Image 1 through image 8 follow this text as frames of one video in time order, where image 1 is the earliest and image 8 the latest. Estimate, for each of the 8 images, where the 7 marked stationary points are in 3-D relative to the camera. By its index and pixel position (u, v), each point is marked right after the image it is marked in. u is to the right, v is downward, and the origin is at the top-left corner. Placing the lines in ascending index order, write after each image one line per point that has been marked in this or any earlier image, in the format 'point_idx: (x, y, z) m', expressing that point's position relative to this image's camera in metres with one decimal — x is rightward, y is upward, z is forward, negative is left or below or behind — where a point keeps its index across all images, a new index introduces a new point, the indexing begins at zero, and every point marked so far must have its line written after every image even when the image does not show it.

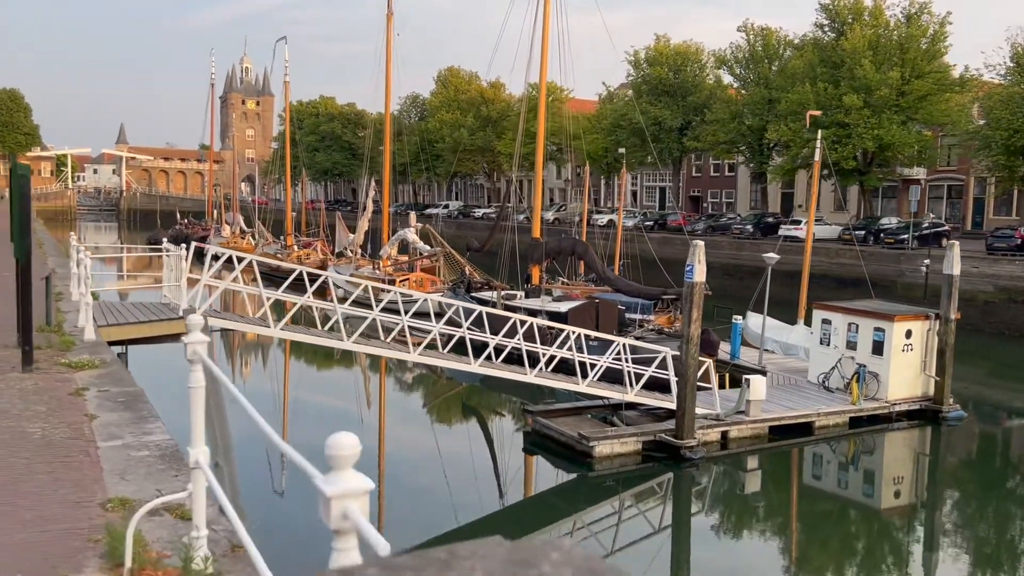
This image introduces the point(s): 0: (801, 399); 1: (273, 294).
0: (+5.1, -2.0, +15.0) m
1: (-3.1, -0.1, +11.3) m
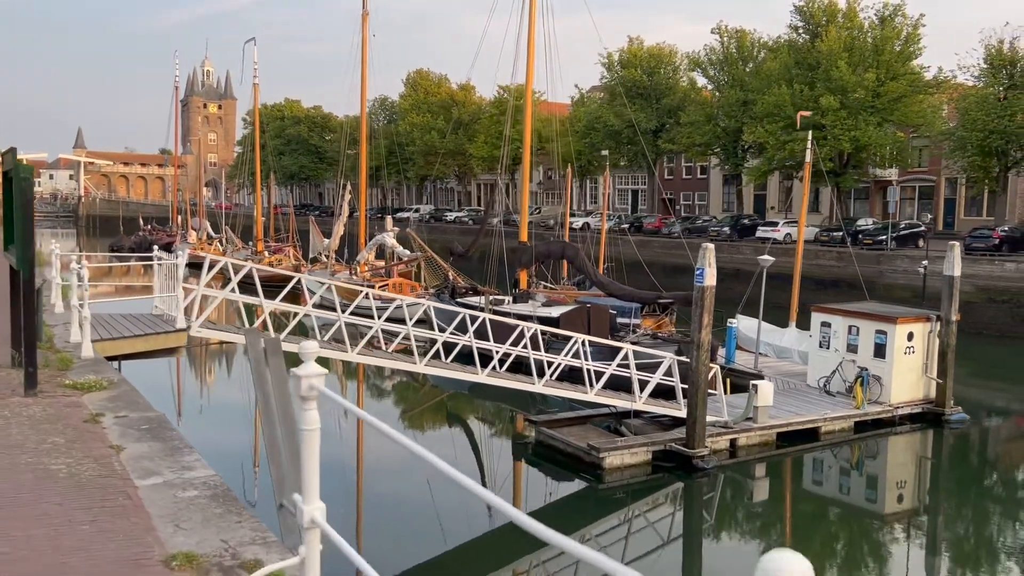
0: (+5.1, -2.0, +14.8) m
1: (-3.0, -0.2, +10.7) m
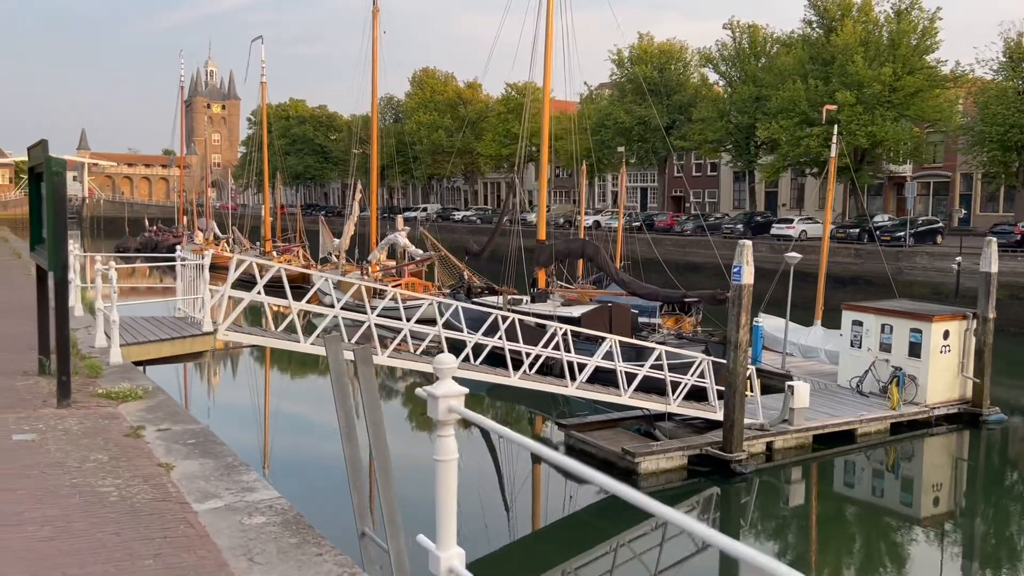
0: (+5.5, -2.0, +14.4) m
1: (-2.6, -0.2, +10.3) m
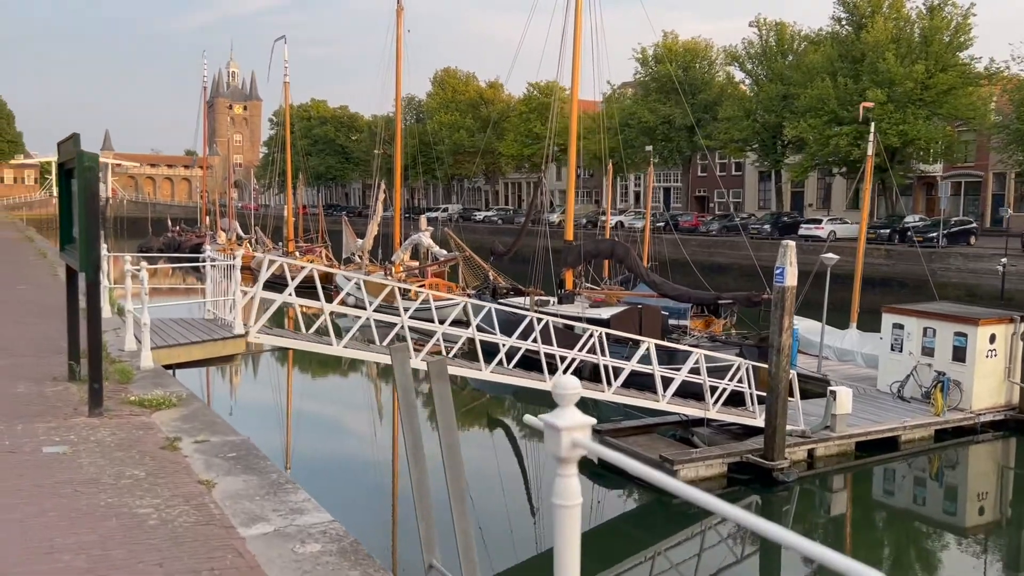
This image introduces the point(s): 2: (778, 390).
0: (+6.0, -2.0, +13.9) m
1: (-2.1, -0.2, +10.1) m
2: (+3.5, -1.3, +11.2) m
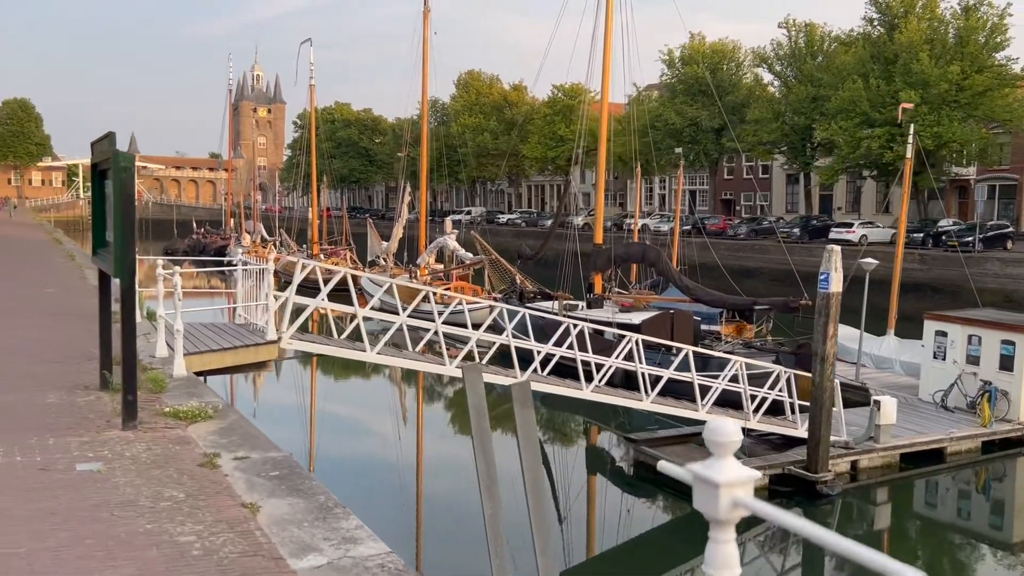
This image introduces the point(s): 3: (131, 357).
0: (+6.5, -2.1, +13.5) m
1: (-1.7, -0.3, +9.8) m
2: (+3.9, -1.4, +10.8) m
3: (-2.2, -0.4, +5.0) m
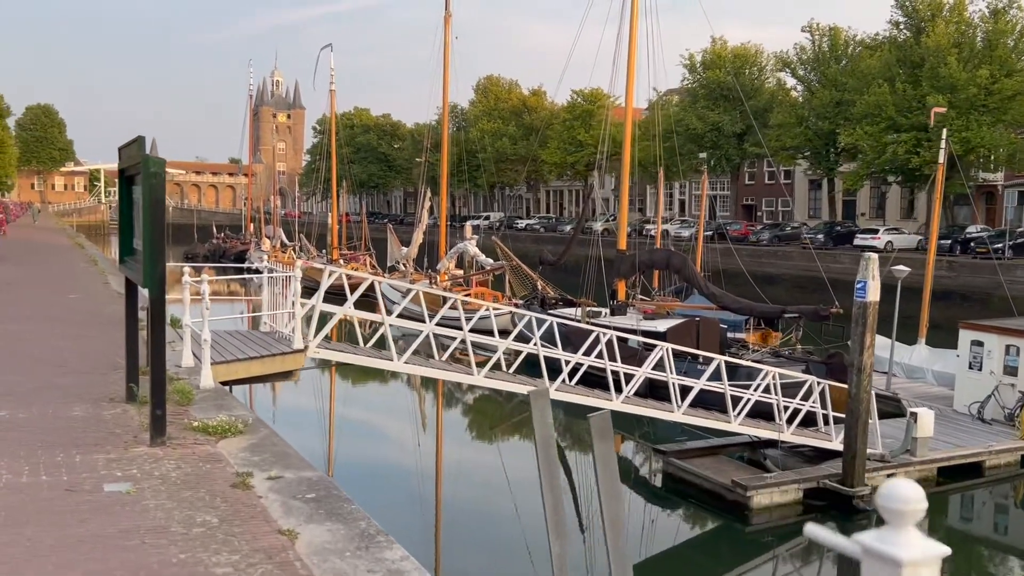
0: (+6.9, -2.3, +13.1) m
1: (-1.4, -0.4, +9.7) m
2: (+4.3, -1.5, +10.5) m
3: (-2.0, -0.5, +4.8) m
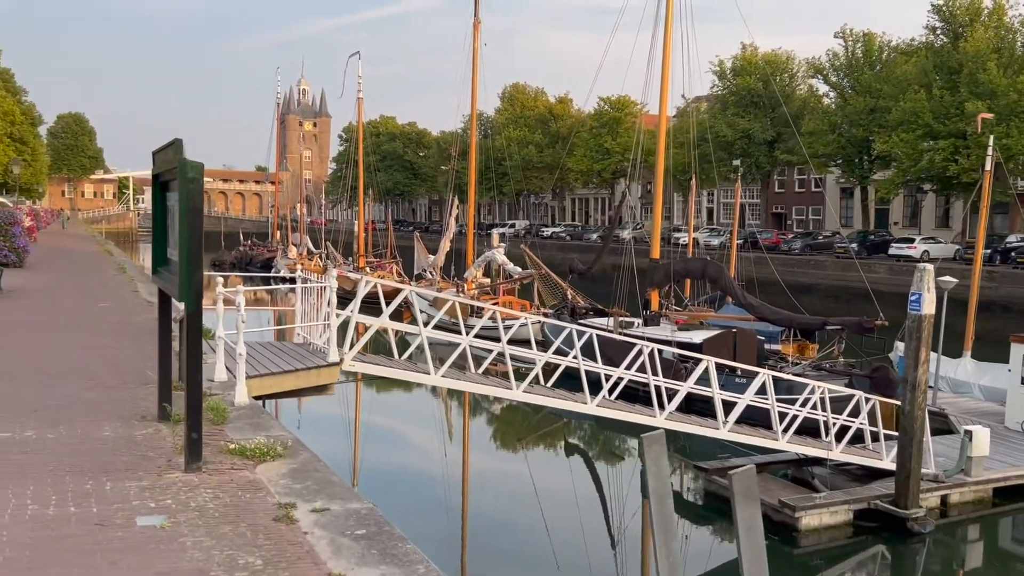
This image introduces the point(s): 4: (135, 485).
0: (+7.5, -2.4, +12.6) m
1: (-1.0, -0.5, +9.4) m
2: (+4.7, -1.7, +10.0) m
3: (-1.7, -0.5, +4.5) m
4: (-1.9, -1.0, +4.3) m
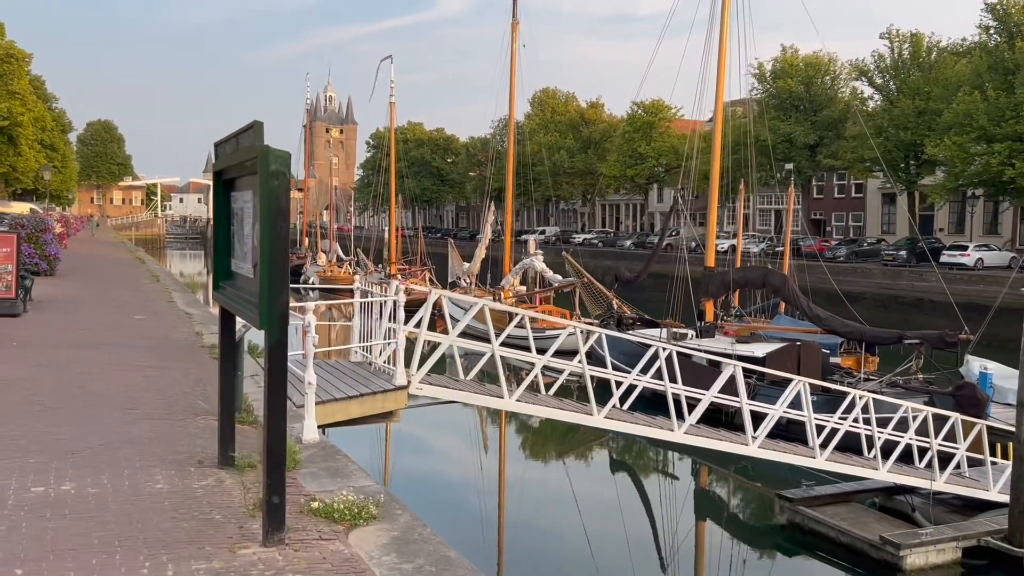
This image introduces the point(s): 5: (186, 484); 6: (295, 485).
0: (+8.3, -2.6, +11.5) m
1: (-0.2, -0.6, +8.5) m
2: (+5.5, -1.8, +9.0) m
3: (-1.1, -0.6, +3.7) m
4: (-1.3, -1.1, +3.5) m
5: (-1.8, -1.0, +4.6) m
6: (-1.1, -0.9, +4.2) m
